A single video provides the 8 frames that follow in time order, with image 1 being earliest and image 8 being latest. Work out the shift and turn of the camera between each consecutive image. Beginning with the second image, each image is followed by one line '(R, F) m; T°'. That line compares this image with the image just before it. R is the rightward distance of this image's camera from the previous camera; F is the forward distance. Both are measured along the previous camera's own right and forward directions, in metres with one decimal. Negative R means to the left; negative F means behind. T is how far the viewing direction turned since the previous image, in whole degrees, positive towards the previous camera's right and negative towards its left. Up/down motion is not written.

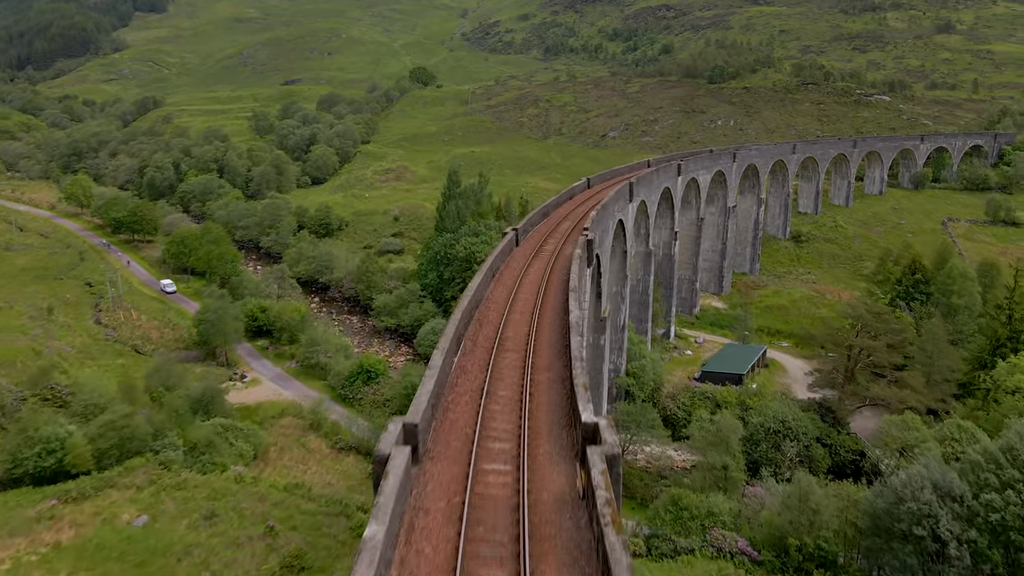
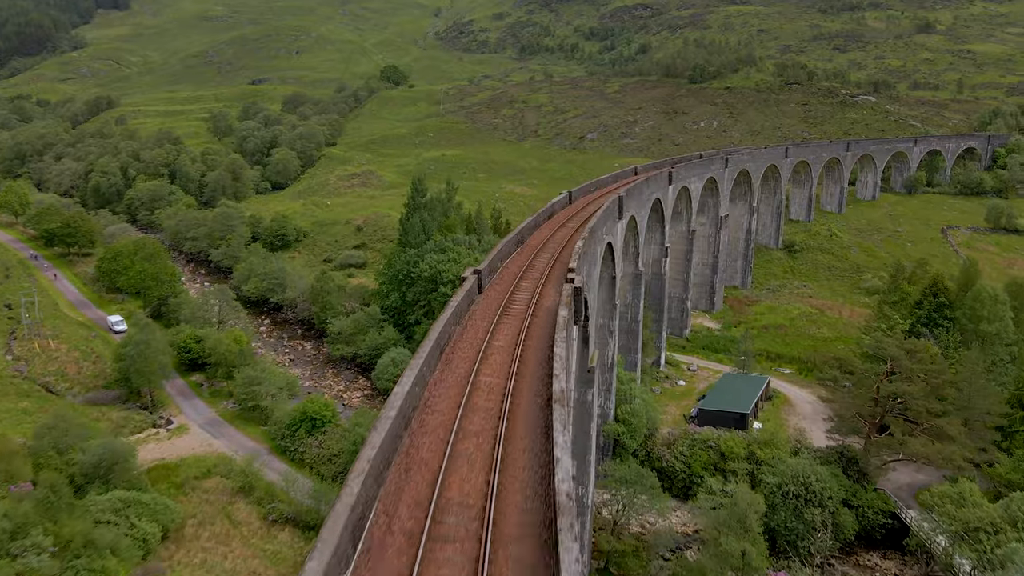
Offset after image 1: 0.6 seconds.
(+0.3, +4.8) m; +2°
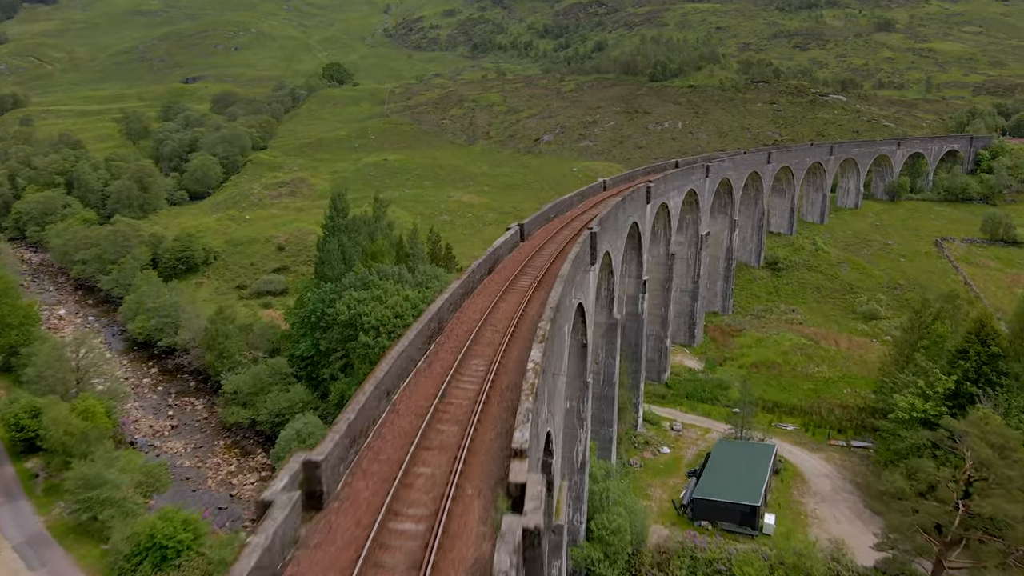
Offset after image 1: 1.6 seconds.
(+0.7, +7.8) m; +3°
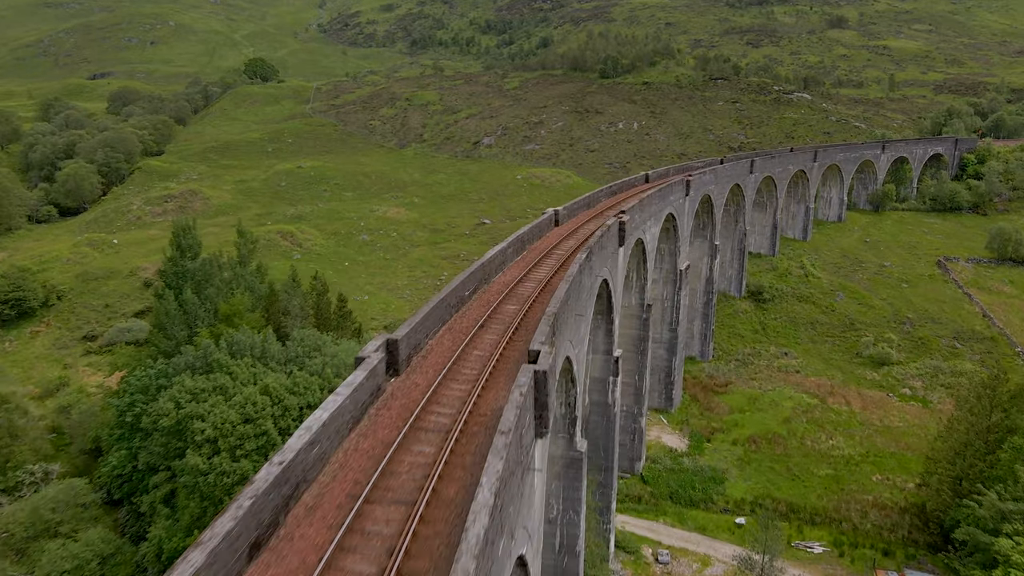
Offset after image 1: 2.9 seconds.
(+1.1, +9.7) m; +4°
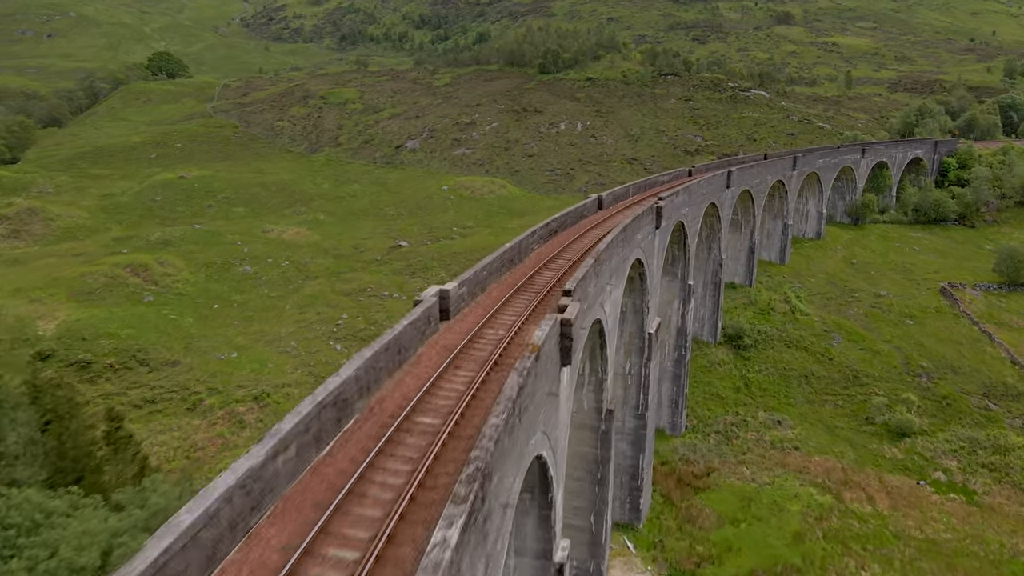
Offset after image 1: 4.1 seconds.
(+1.5, +9.6) m; +4°
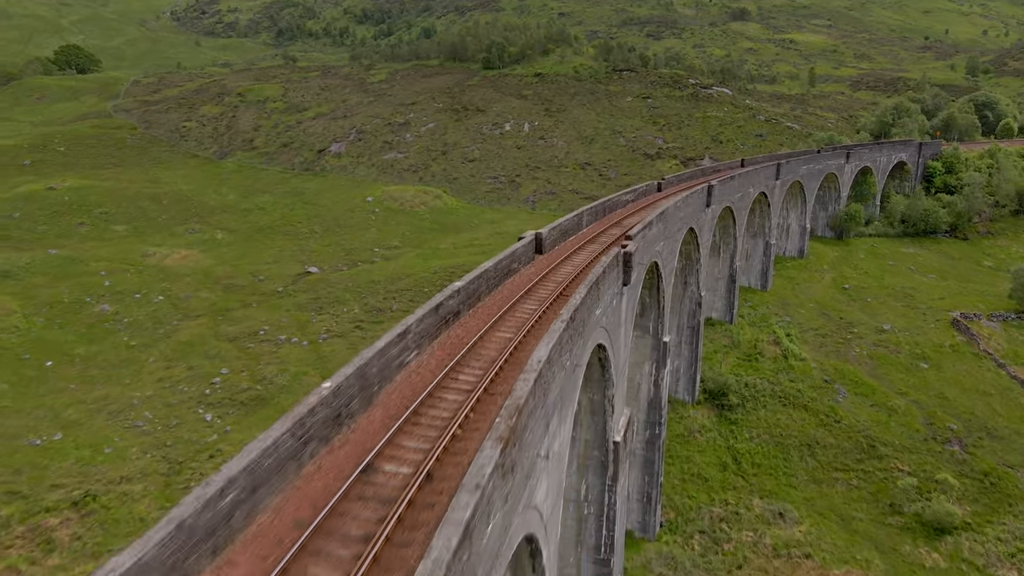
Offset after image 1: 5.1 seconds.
(+1.2, +7.6) m; +3°
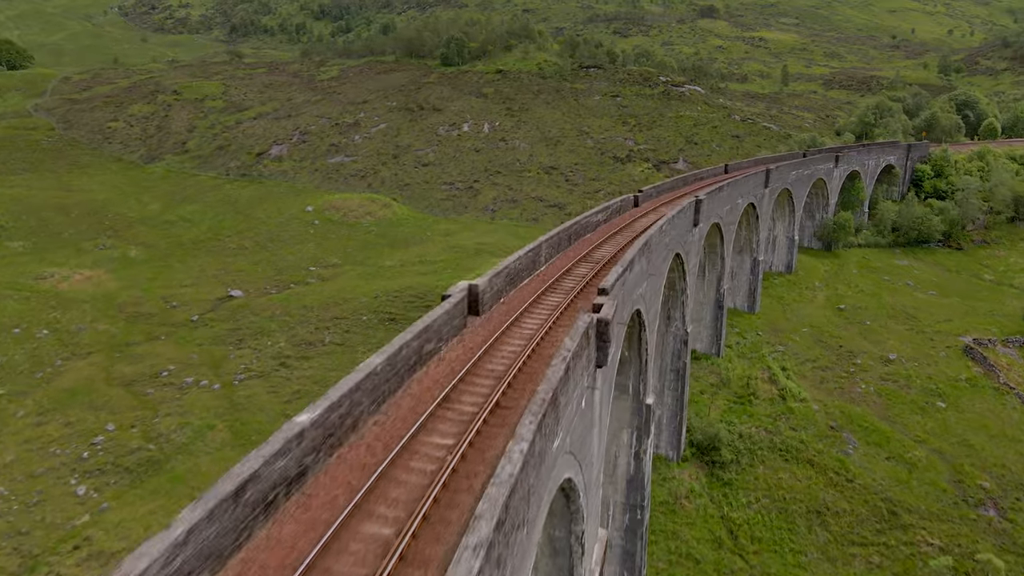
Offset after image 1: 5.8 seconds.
(+0.7, +4.7) m; +2°
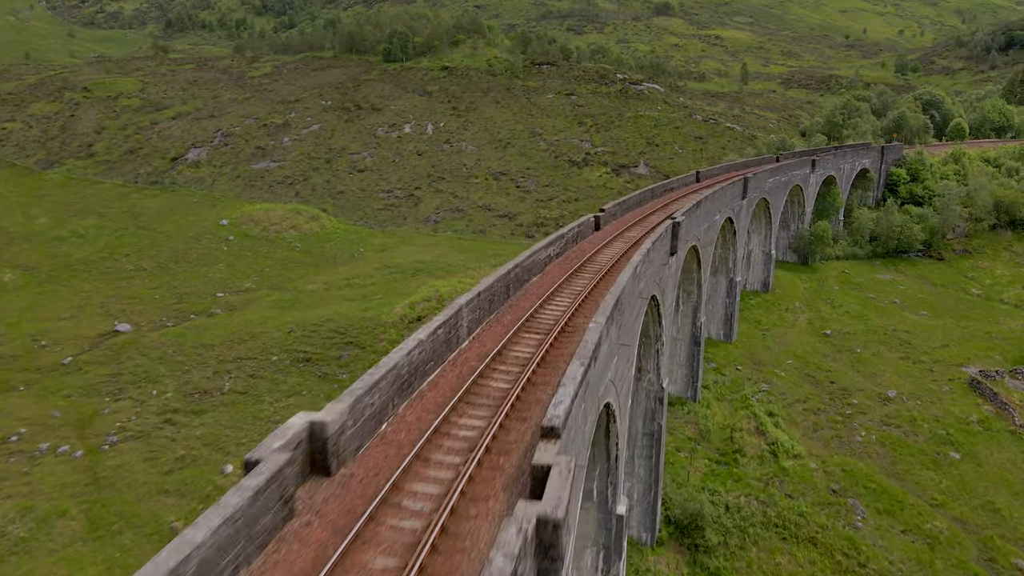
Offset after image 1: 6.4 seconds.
(+0.7, +4.7) m; +3°
